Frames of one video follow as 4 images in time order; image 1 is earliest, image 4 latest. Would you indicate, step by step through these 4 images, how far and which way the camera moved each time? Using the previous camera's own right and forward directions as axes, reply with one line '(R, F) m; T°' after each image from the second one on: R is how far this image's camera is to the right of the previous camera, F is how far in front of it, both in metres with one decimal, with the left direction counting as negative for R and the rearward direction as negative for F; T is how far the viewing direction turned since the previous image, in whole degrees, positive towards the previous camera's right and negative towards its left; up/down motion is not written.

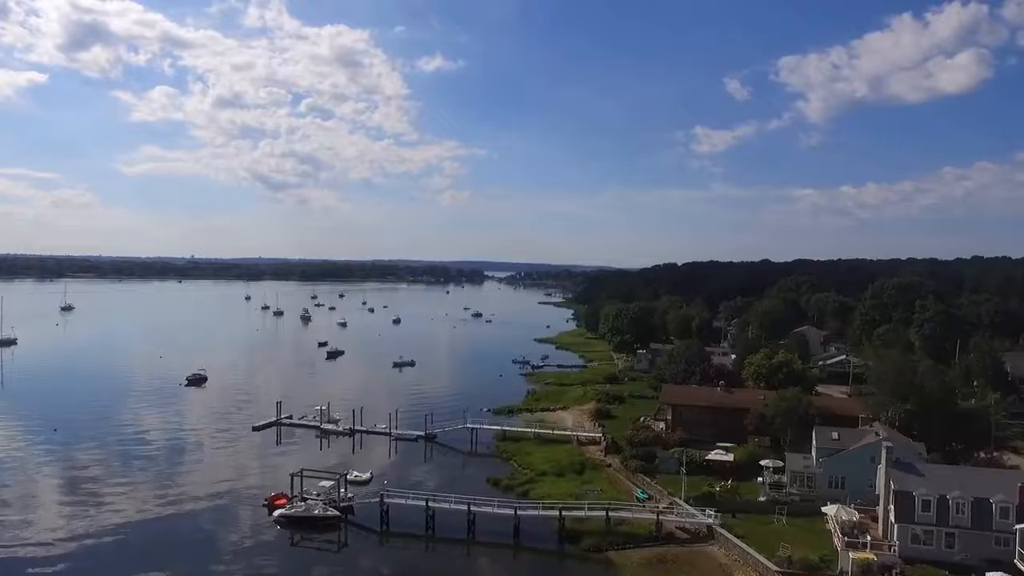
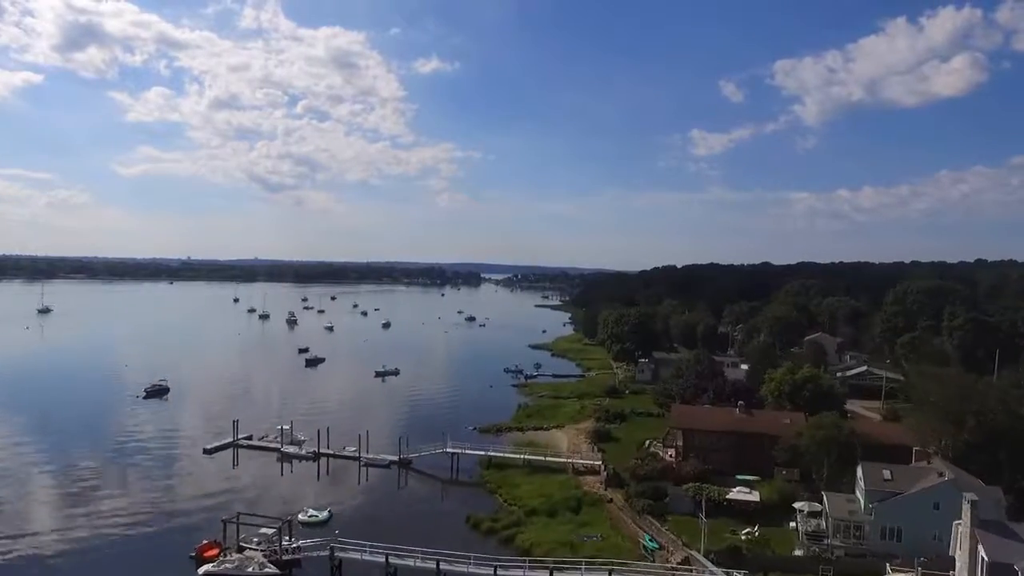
(+0.1, +1.1) m; 0°
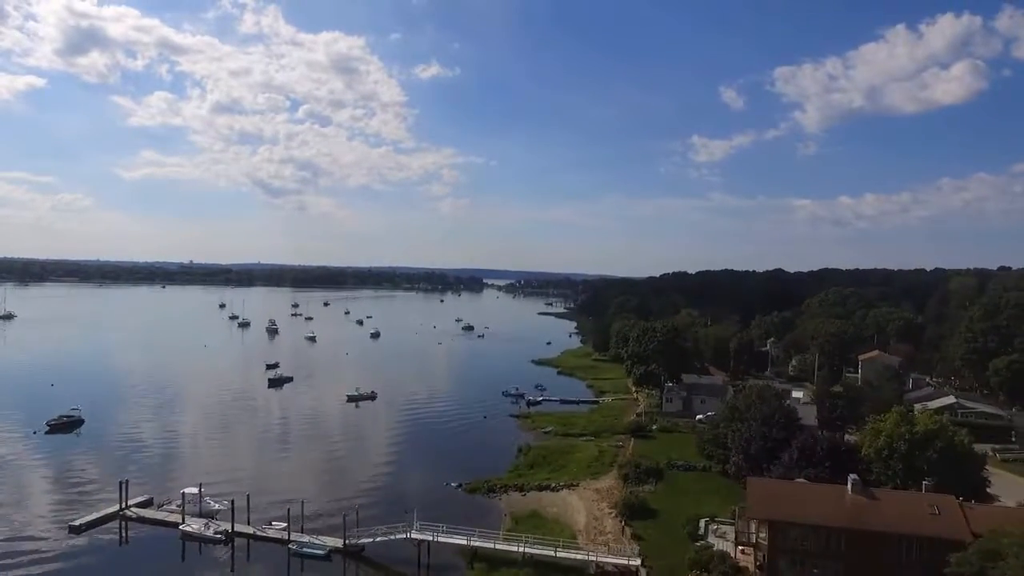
(-1.3, -0.5) m; 0°
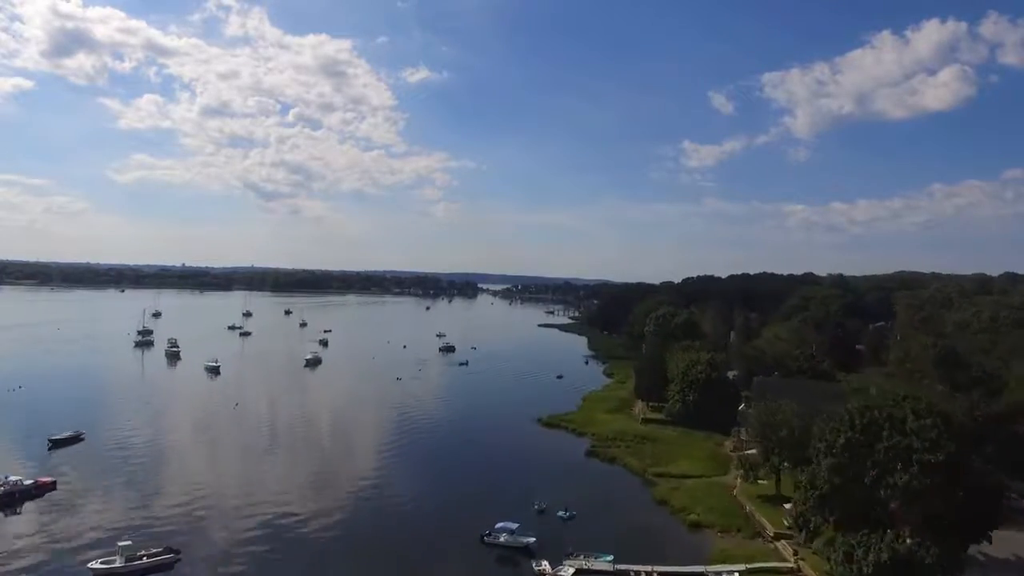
(-3.3, +0.5) m; +1°
